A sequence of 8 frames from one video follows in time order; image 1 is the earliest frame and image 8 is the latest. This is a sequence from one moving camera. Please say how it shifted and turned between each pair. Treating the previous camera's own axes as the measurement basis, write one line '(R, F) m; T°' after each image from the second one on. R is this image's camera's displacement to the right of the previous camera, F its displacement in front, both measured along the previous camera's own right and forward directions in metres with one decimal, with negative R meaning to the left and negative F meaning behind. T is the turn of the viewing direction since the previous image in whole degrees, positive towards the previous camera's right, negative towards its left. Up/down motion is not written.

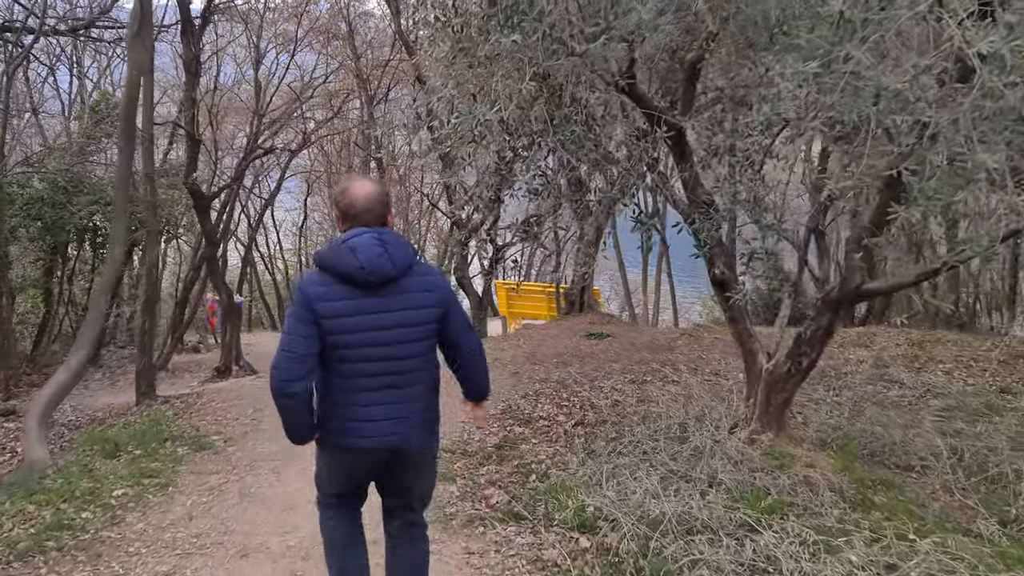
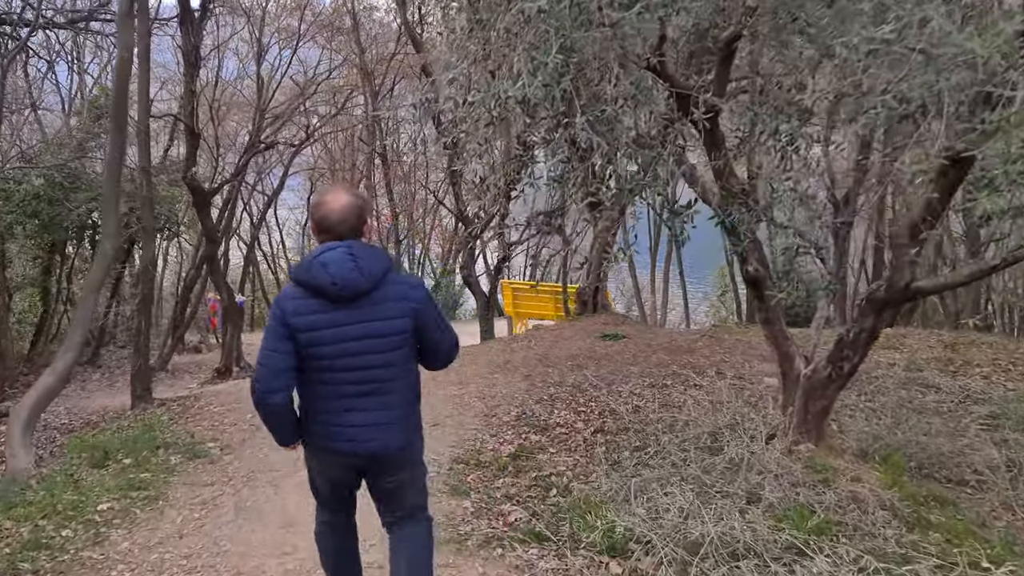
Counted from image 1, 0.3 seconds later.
(-0.1, +0.4) m; 0°
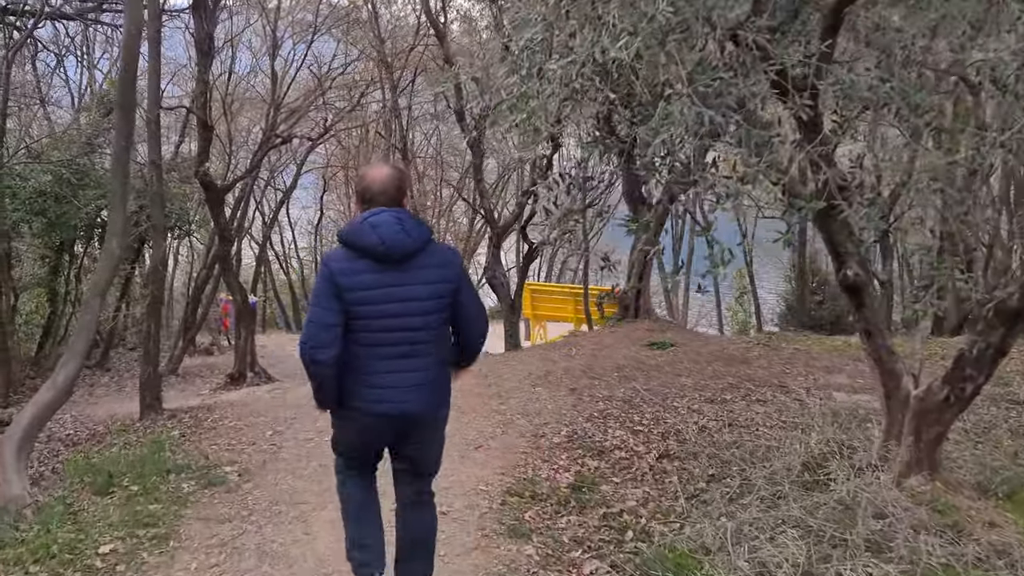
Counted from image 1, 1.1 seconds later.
(-0.3, +0.6) m; -1°
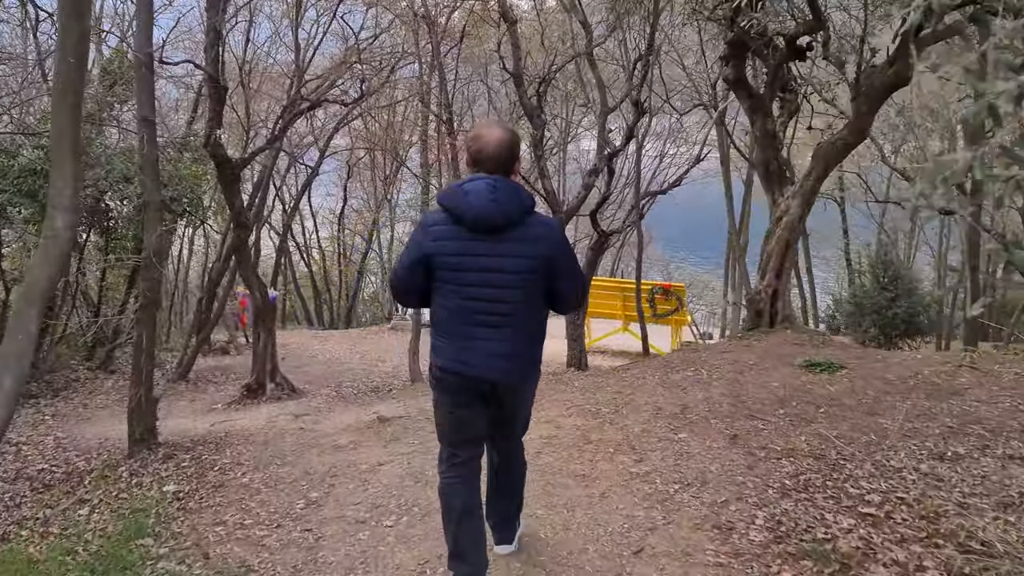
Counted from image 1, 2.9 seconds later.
(-0.6, +1.8) m; -1°
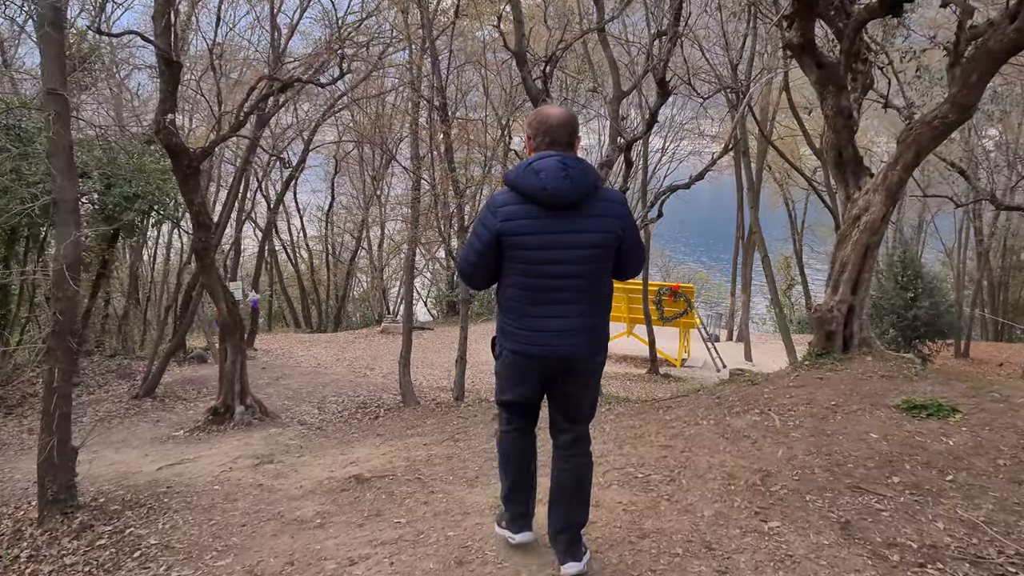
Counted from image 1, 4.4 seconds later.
(-0.1, +1.2) m; +1°
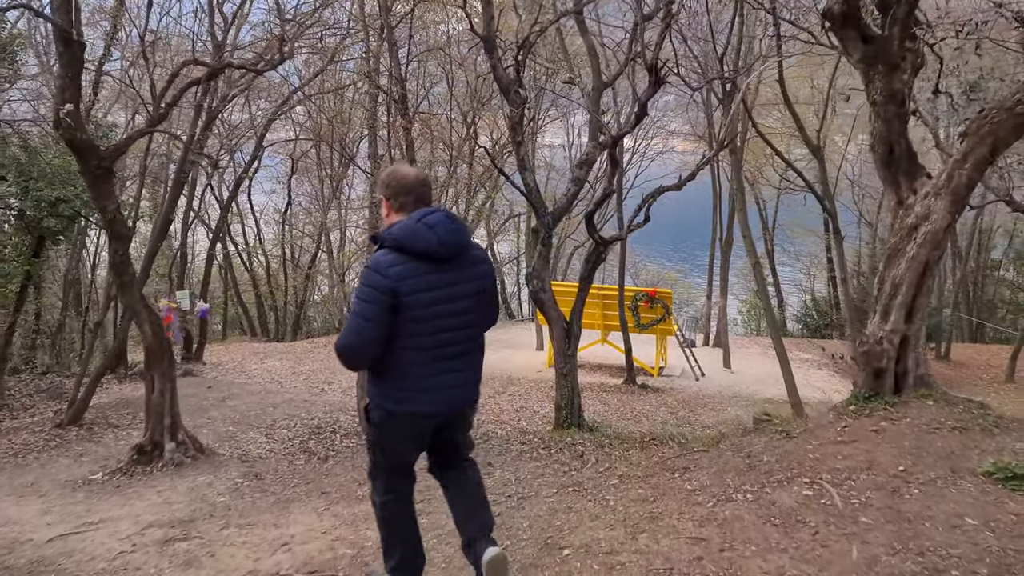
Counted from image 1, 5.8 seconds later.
(0.0, +1.0) m; +2°
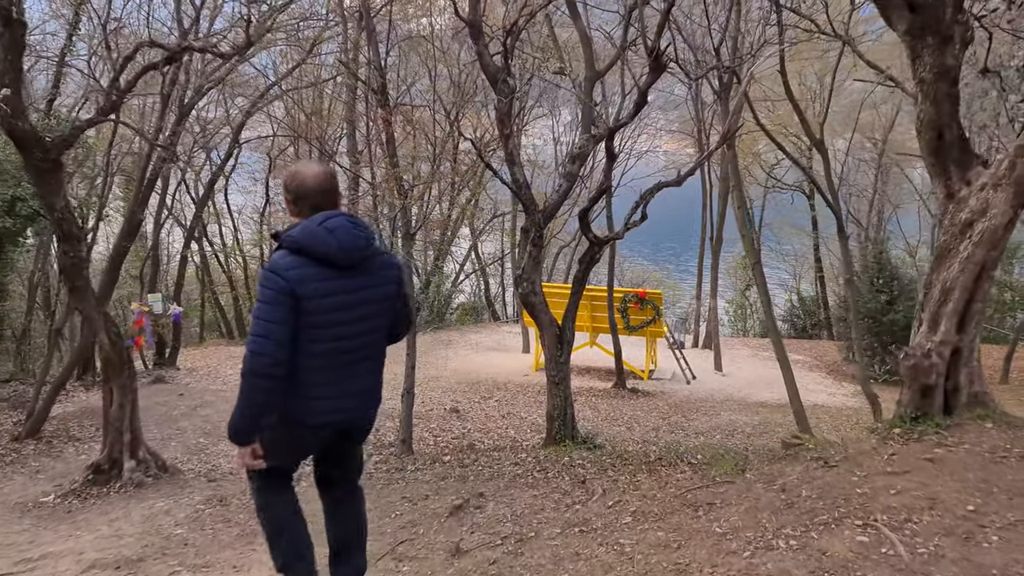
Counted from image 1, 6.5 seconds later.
(-0.1, +0.5) m; +1°
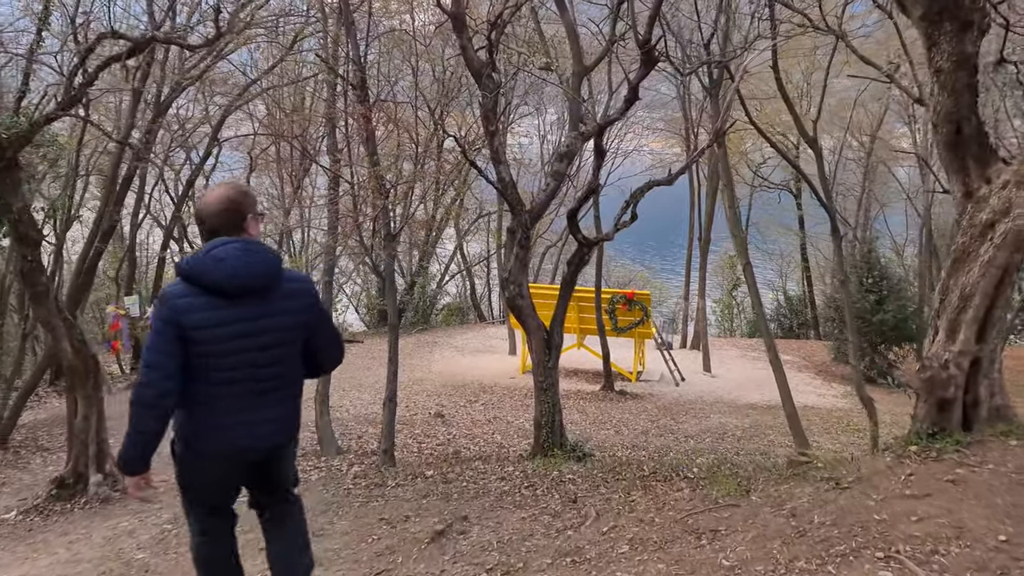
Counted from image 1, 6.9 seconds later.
(0.0, +0.3) m; +1°
